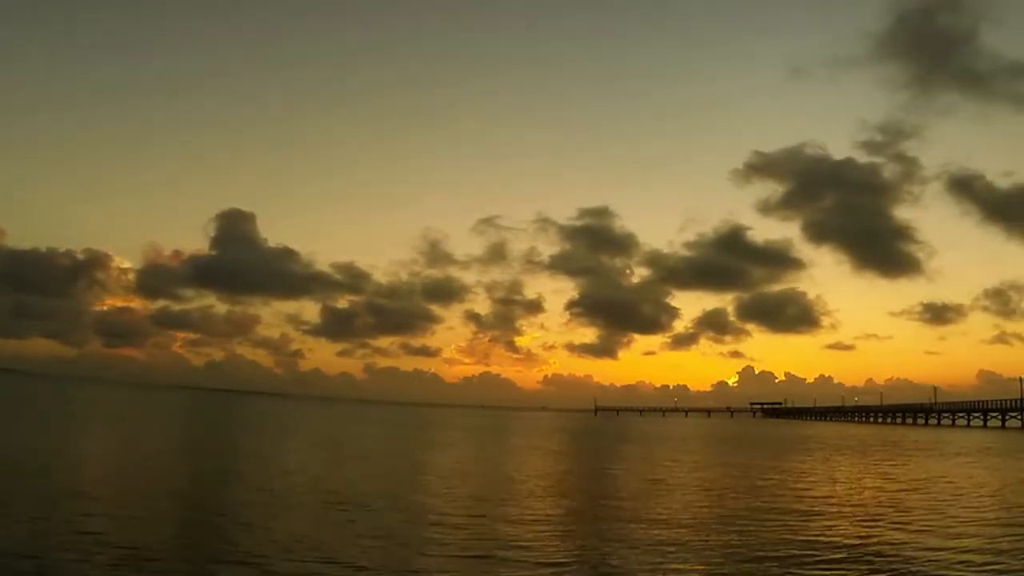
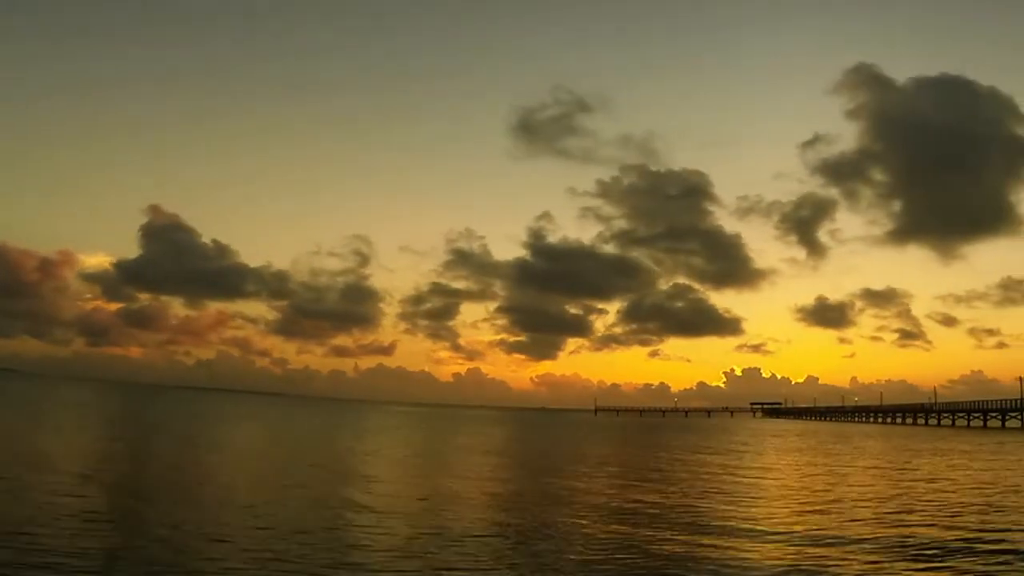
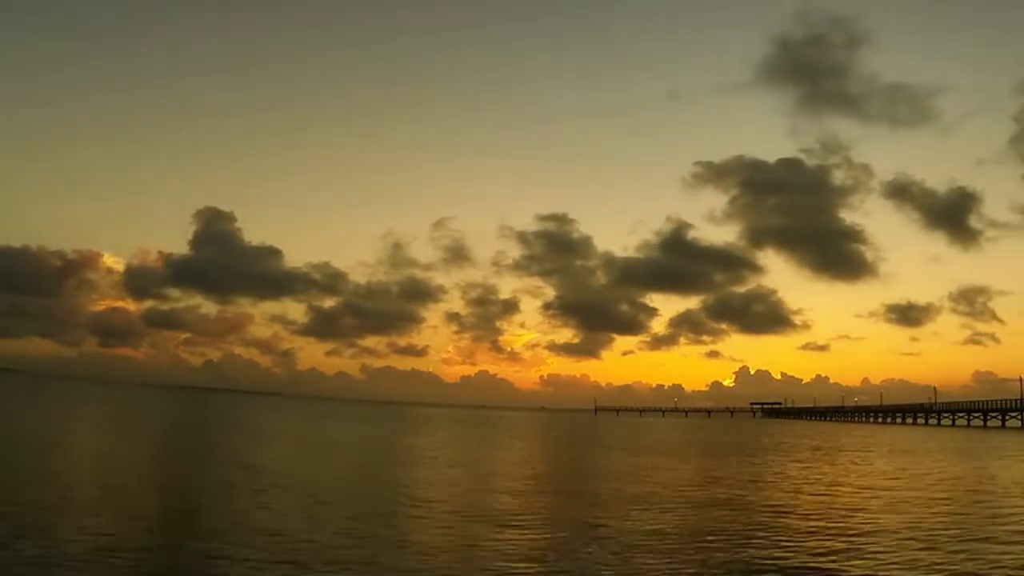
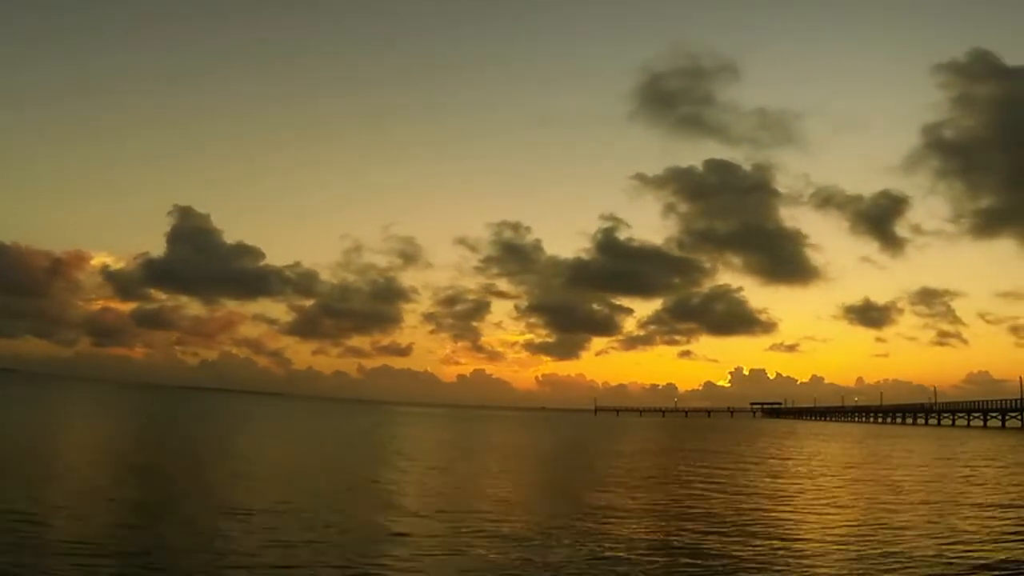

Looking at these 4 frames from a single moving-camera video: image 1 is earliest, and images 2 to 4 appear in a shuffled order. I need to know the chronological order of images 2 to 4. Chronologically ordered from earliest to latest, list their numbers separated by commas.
3, 4, 2
